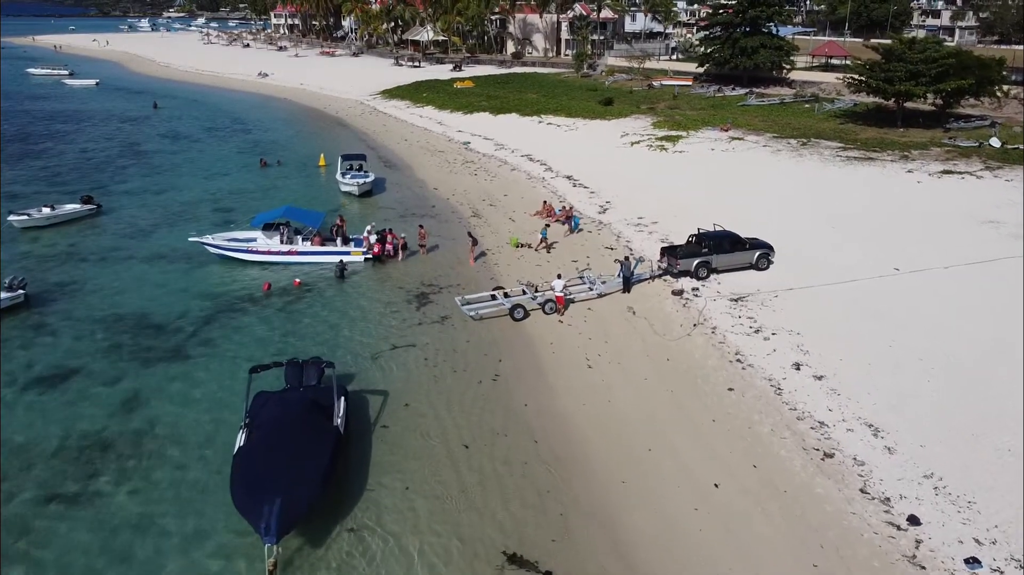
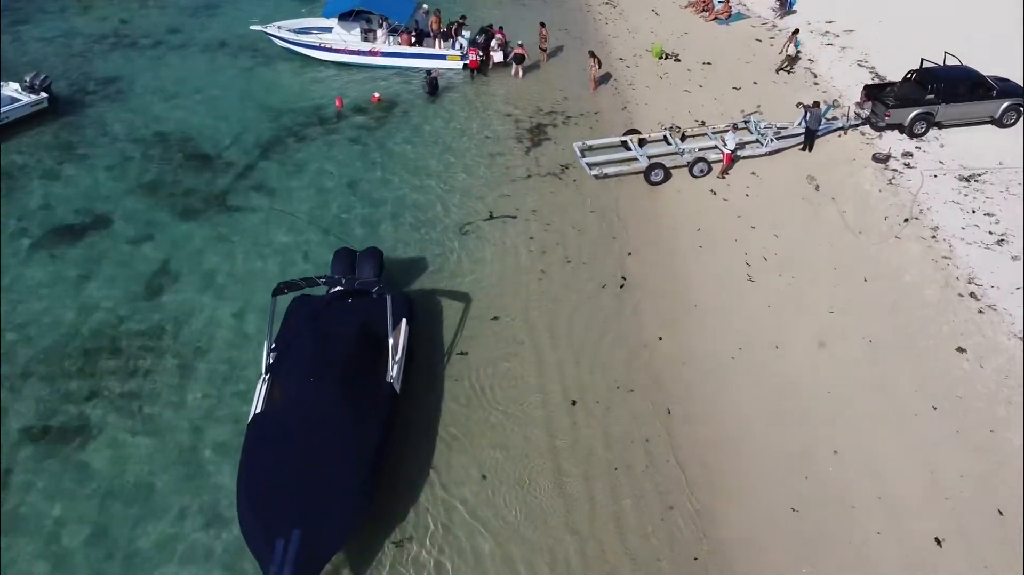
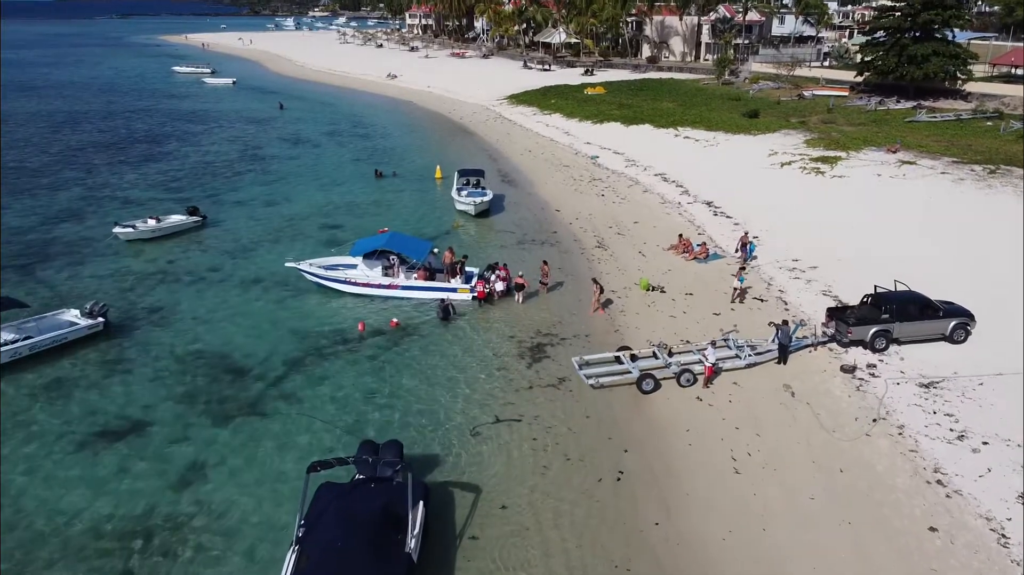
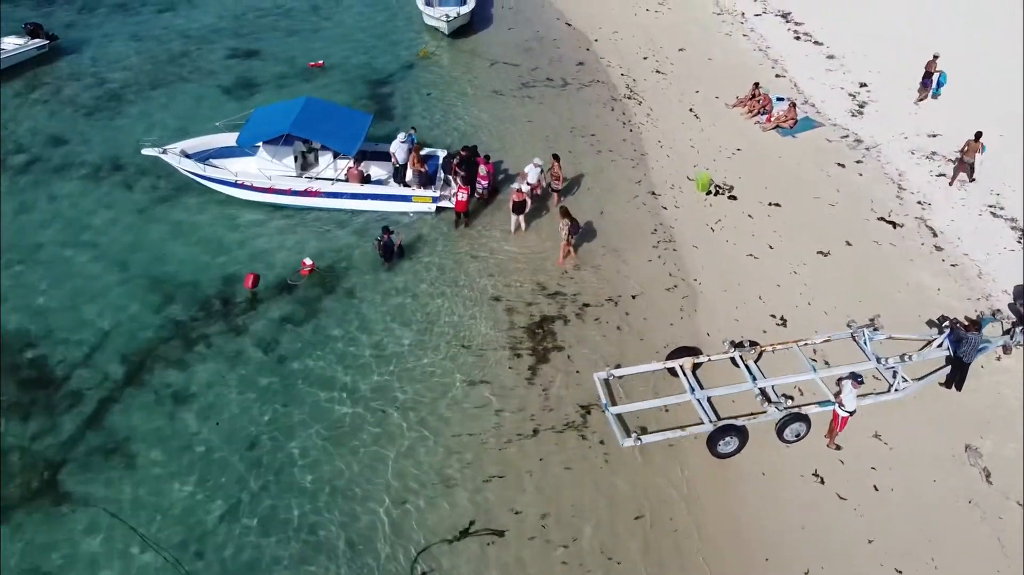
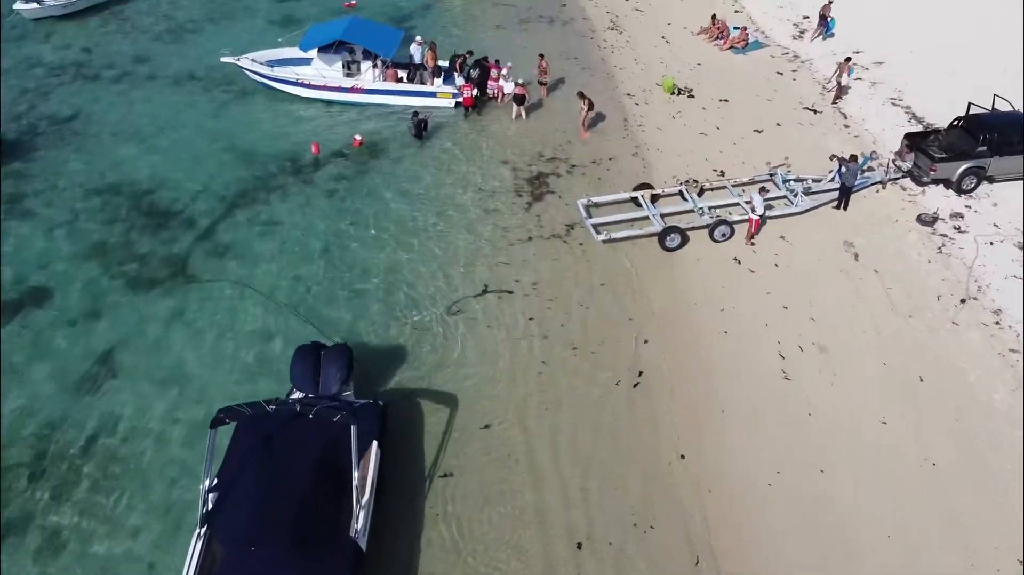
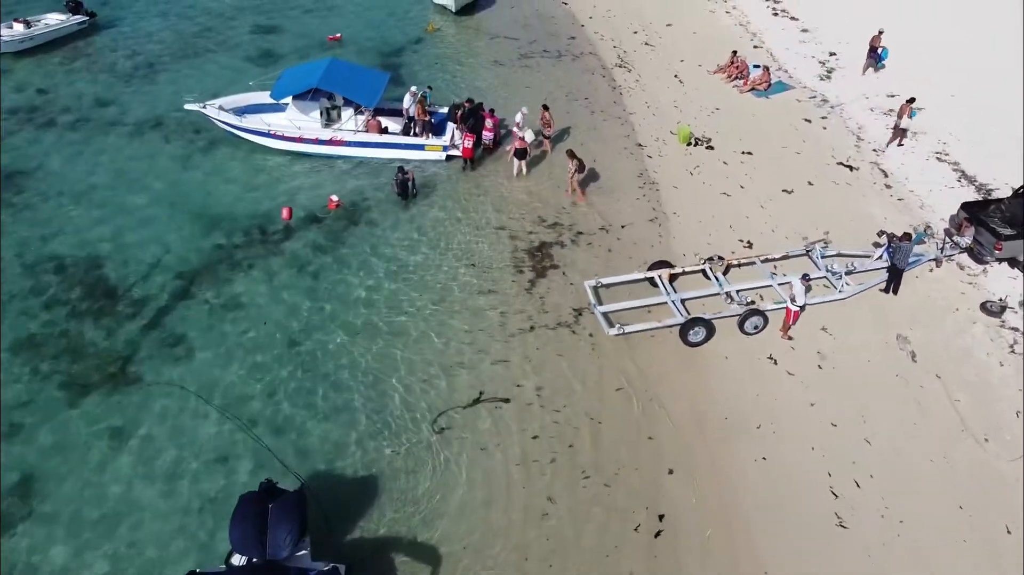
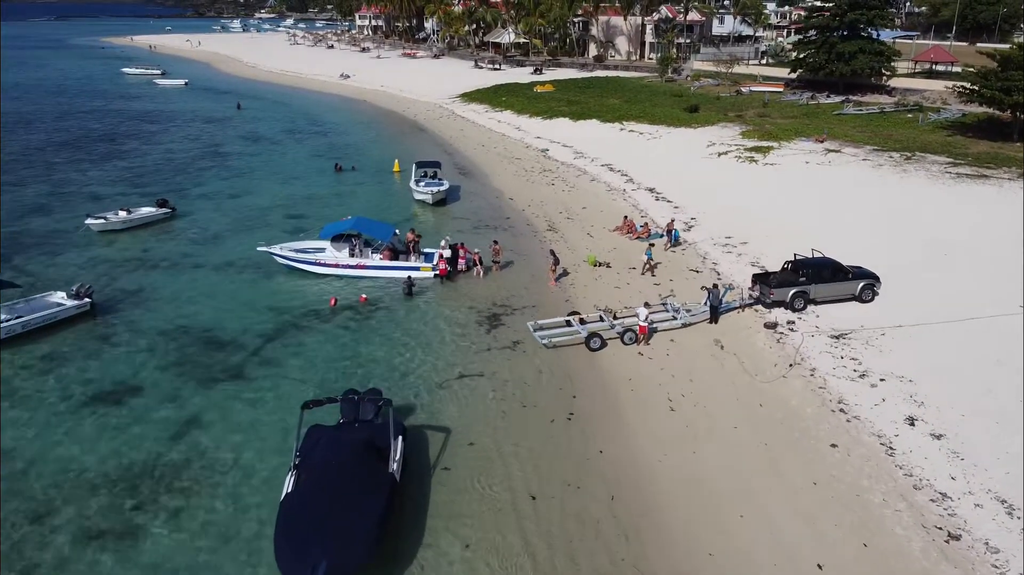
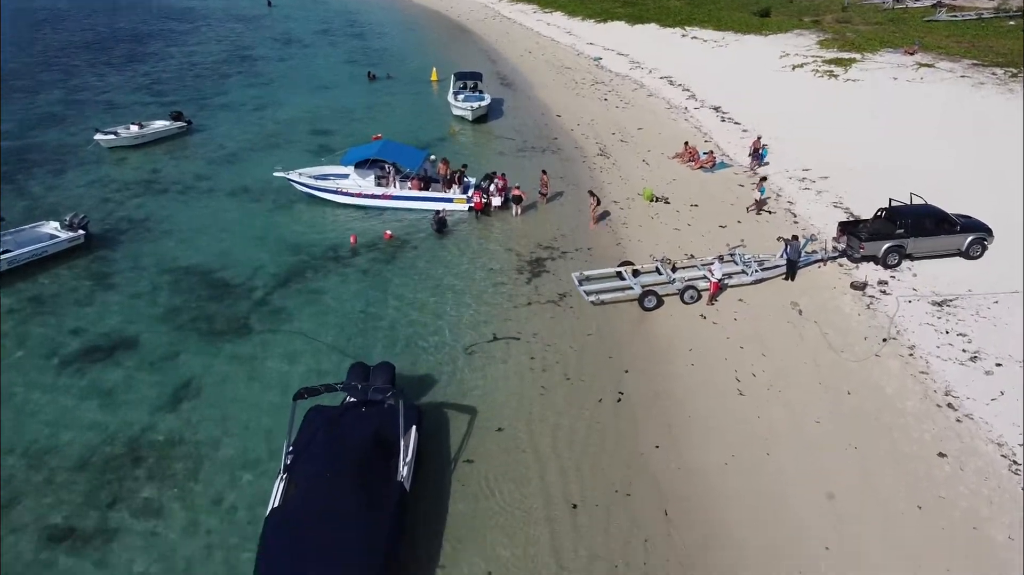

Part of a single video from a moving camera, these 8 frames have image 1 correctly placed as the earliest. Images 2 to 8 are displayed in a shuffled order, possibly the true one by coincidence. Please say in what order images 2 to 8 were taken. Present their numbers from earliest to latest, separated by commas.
7, 3, 8, 2, 5, 6, 4
